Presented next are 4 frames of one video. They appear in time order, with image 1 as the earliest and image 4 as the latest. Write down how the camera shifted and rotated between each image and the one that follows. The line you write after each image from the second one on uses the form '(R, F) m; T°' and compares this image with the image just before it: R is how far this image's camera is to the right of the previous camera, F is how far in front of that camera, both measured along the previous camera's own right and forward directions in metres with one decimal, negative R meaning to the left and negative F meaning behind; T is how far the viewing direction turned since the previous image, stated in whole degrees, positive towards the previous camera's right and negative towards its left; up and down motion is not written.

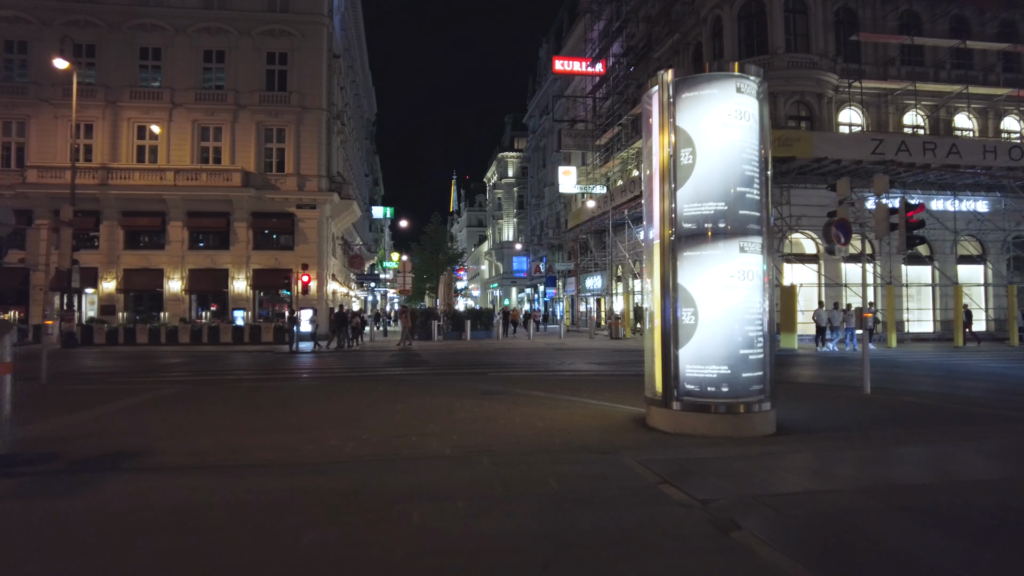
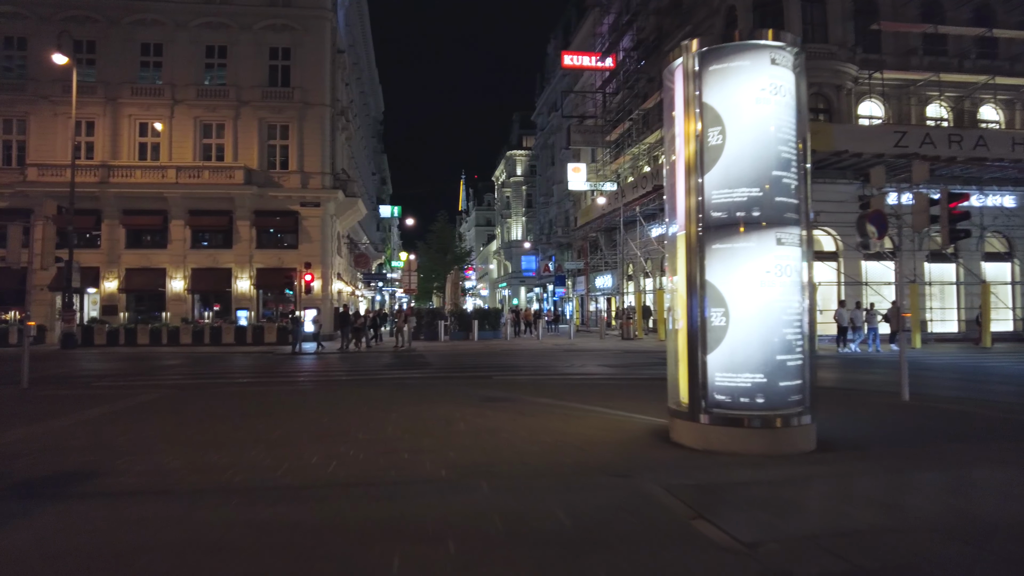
(0.0, +0.8) m; -1°
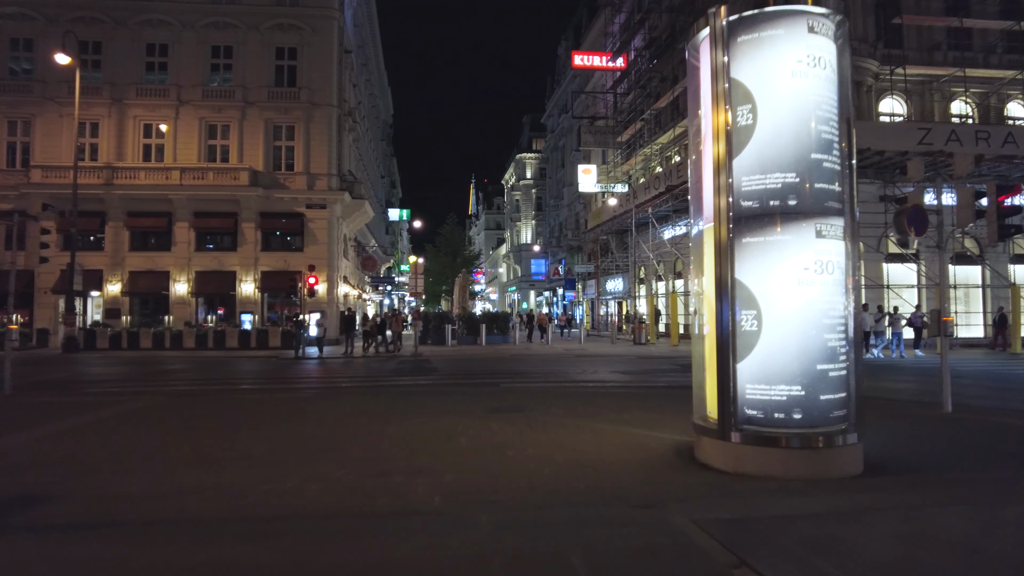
(0.0, +0.7) m; -1°
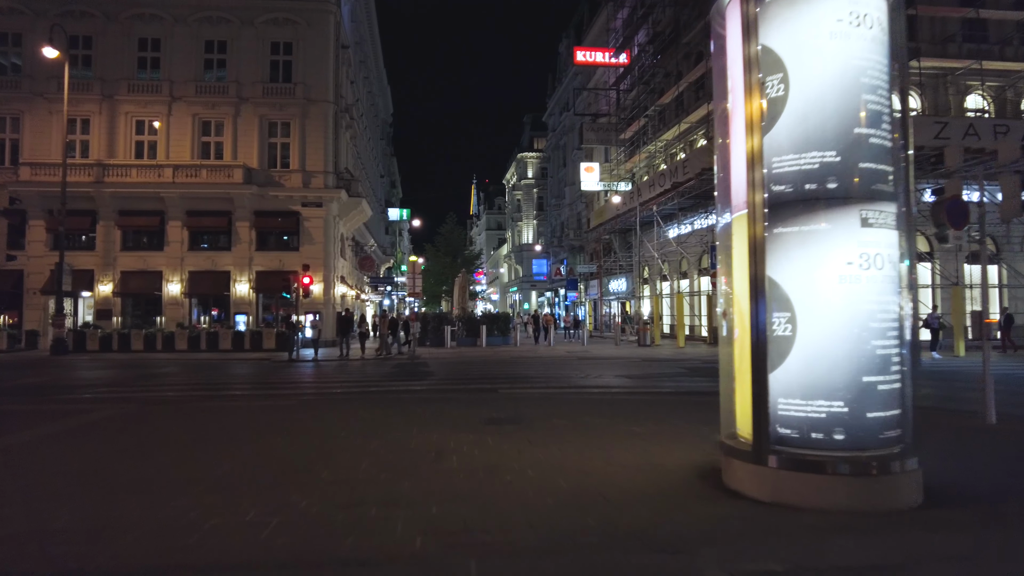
(0.0, +0.8) m; 0°
